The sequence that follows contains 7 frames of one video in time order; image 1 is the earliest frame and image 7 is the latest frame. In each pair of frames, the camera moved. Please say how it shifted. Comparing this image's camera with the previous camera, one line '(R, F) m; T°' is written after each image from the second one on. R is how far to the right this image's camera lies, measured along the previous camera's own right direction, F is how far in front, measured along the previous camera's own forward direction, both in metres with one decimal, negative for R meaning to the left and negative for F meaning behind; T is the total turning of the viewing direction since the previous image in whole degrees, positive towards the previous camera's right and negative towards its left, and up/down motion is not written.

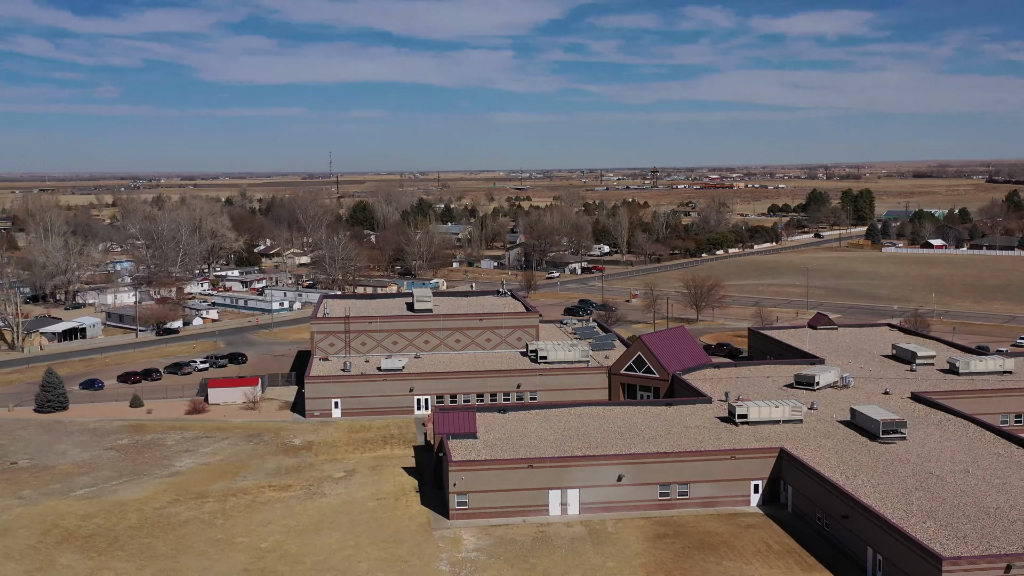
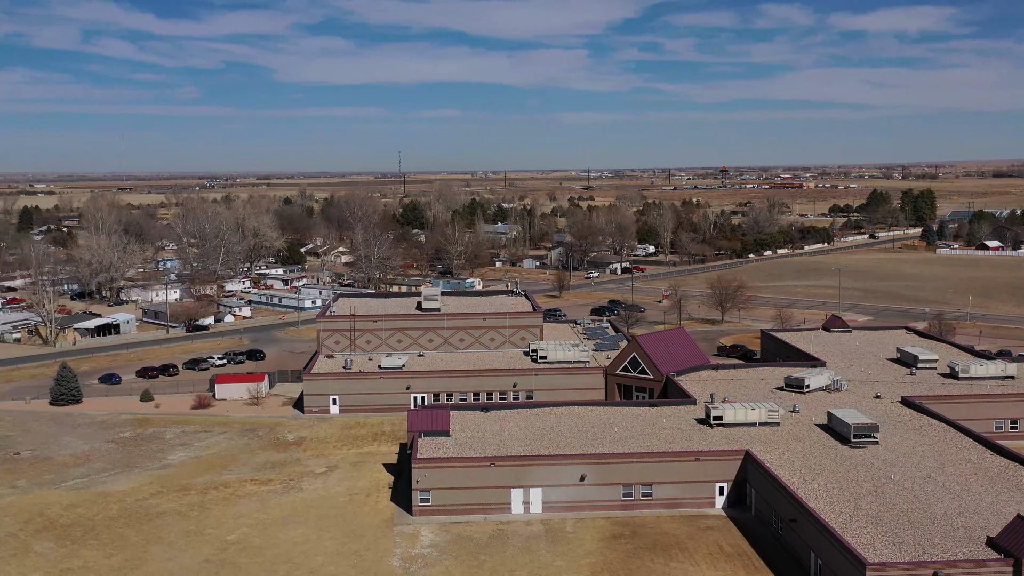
(+2.6, -0.2) m; -4°
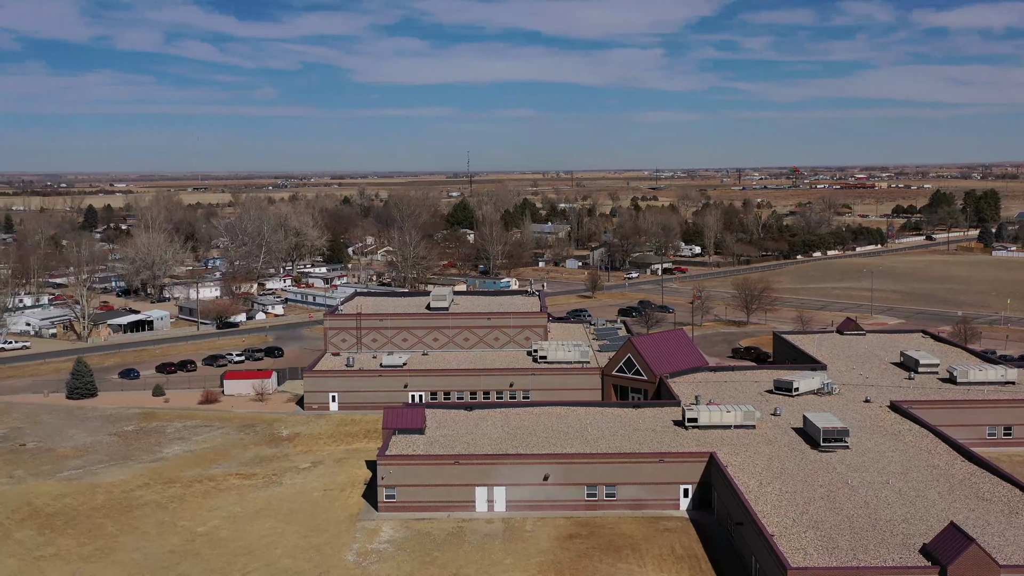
(+2.5, -0.2) m; -4°
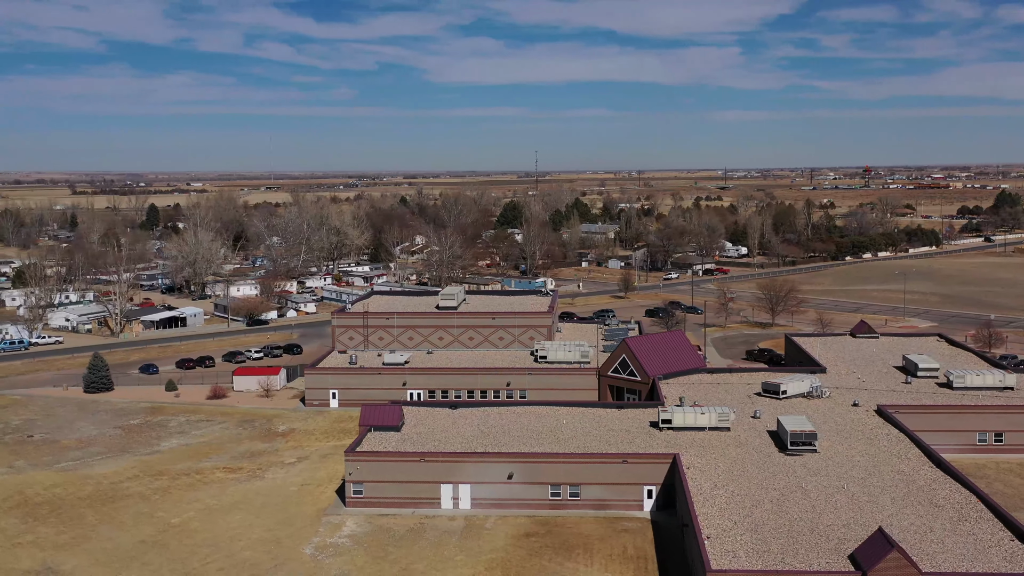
(+2.6, -0.2) m; -4°
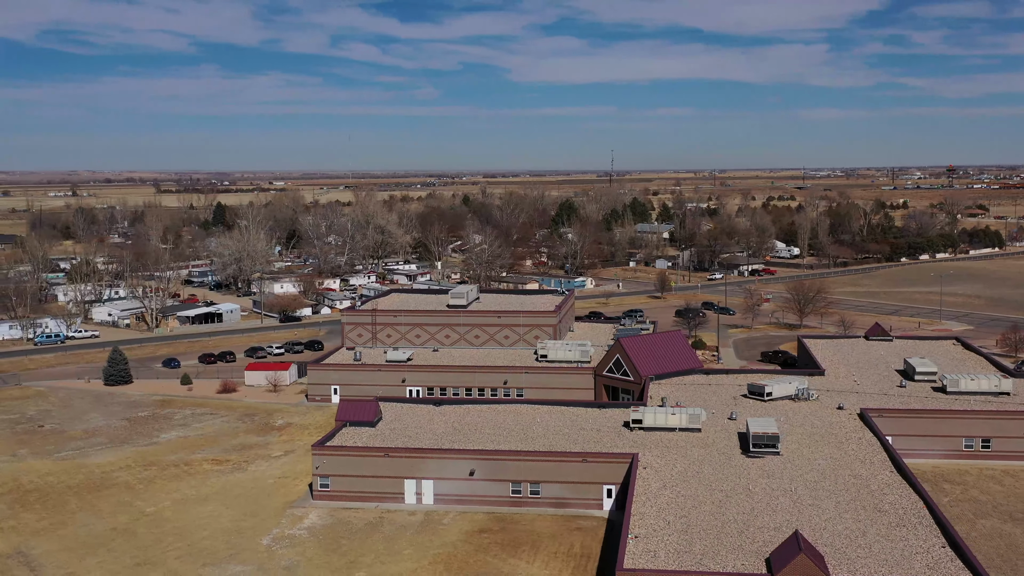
(+2.8, -0.2) m; -4°
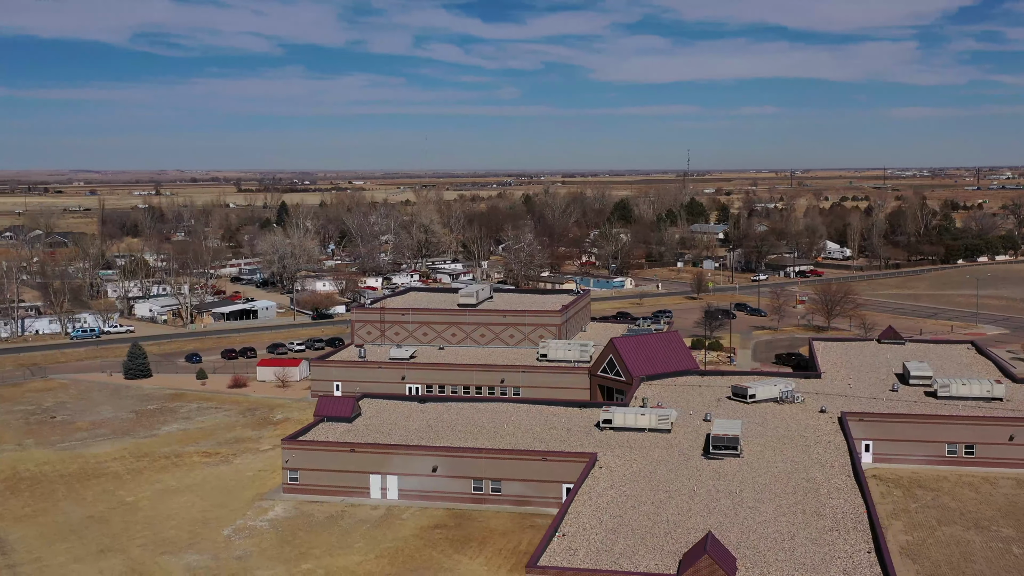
(+2.8, -0.2) m; -4°
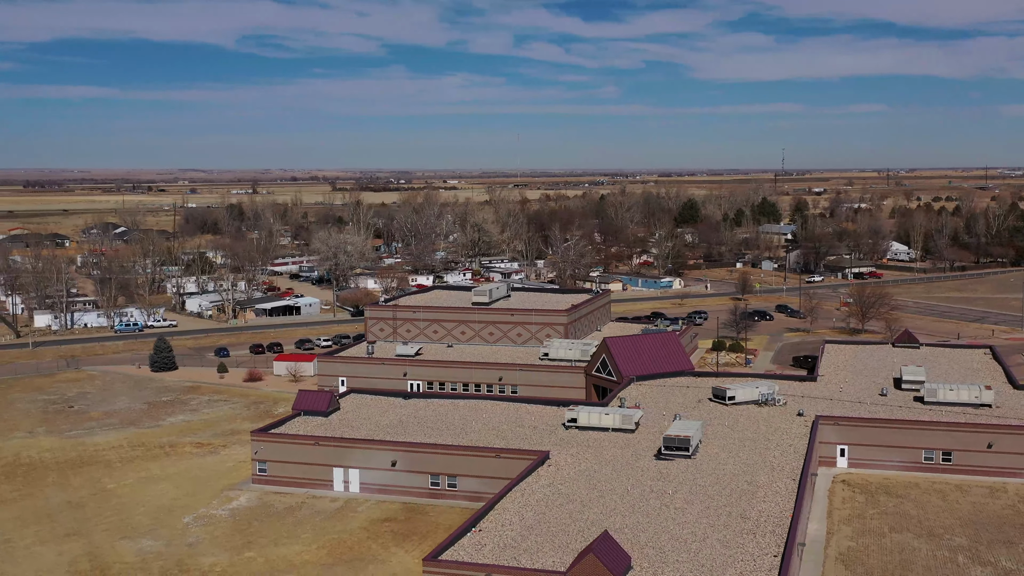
(+3.4, -0.1) m; -5°
